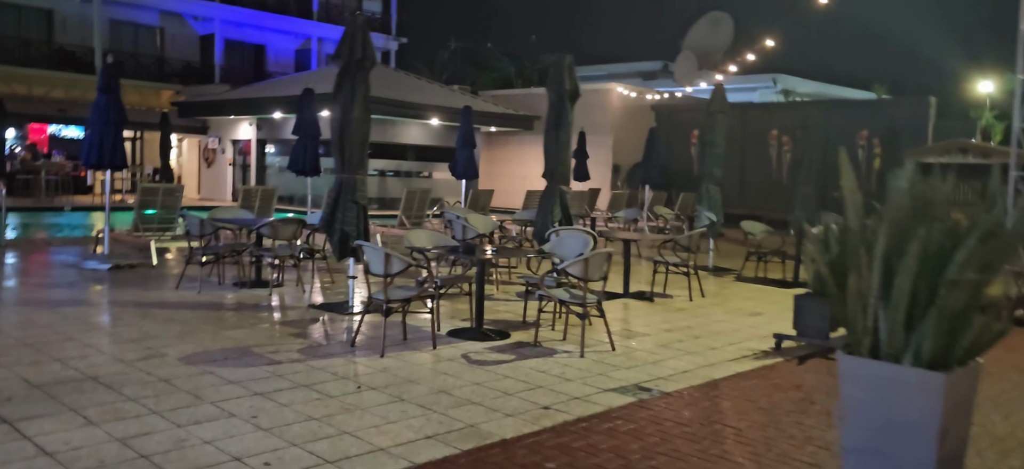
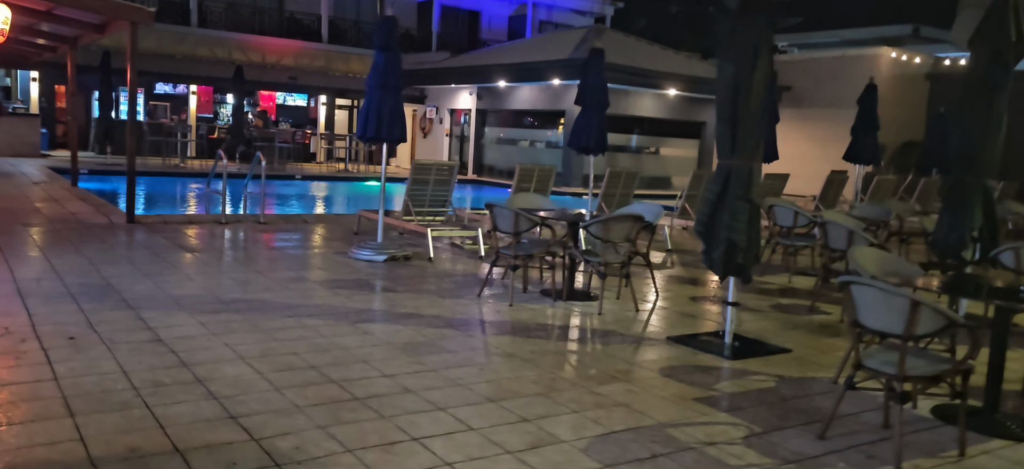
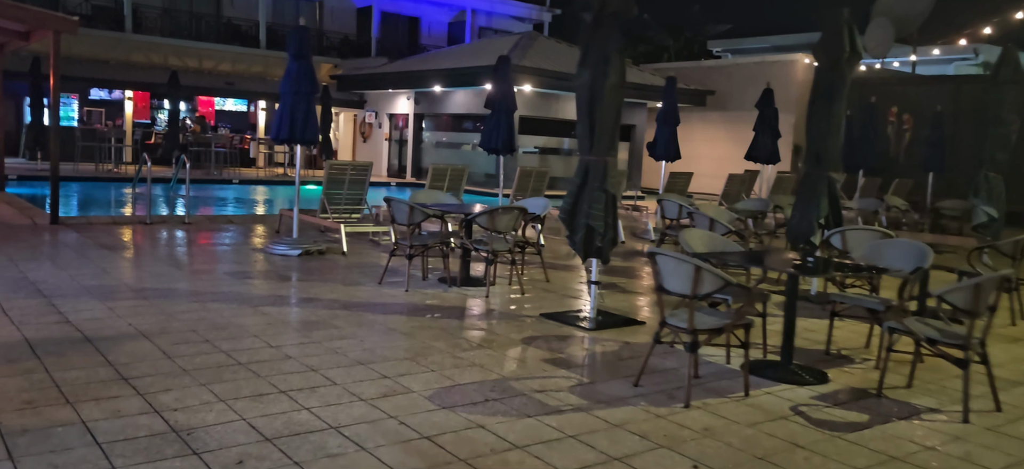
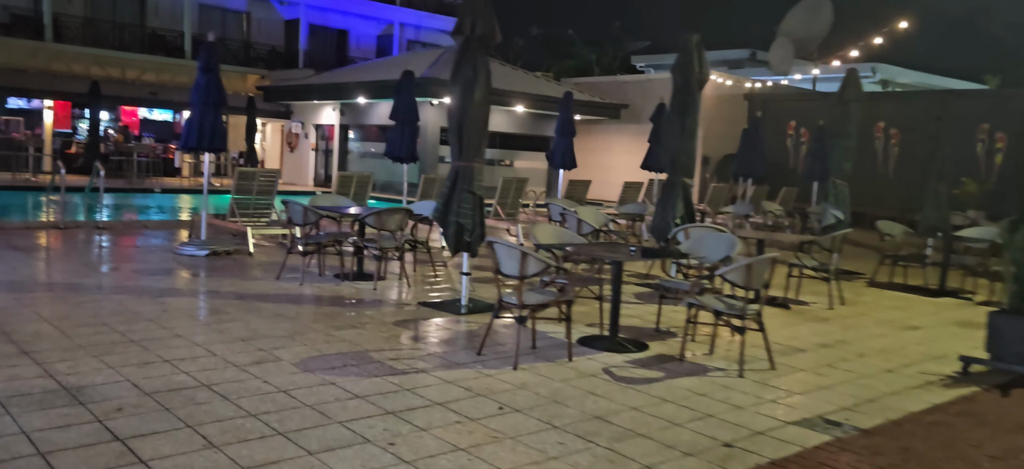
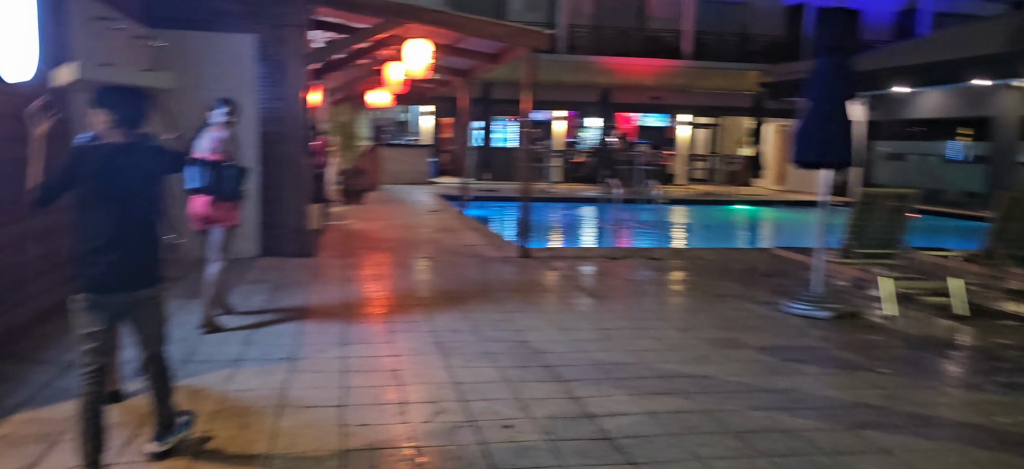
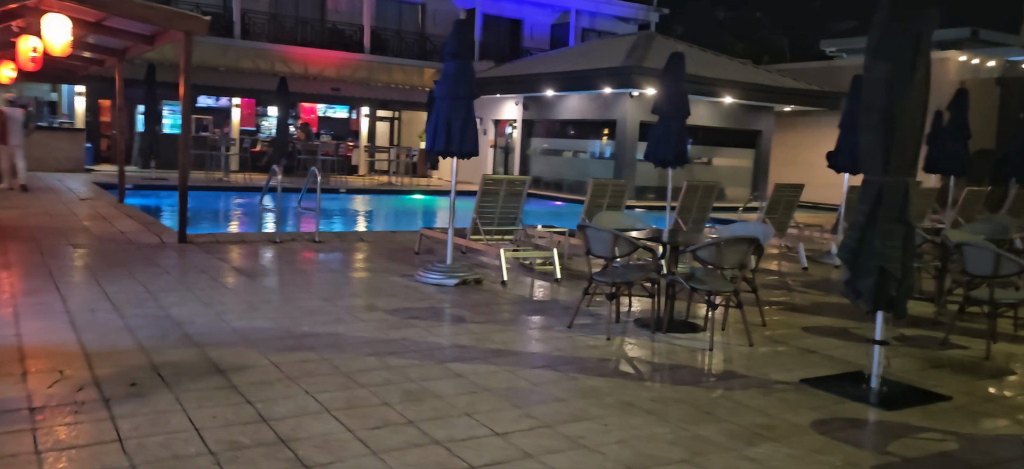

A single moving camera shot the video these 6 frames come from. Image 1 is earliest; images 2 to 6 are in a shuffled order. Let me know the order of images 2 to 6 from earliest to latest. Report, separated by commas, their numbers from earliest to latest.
4, 3, 2, 6, 5
